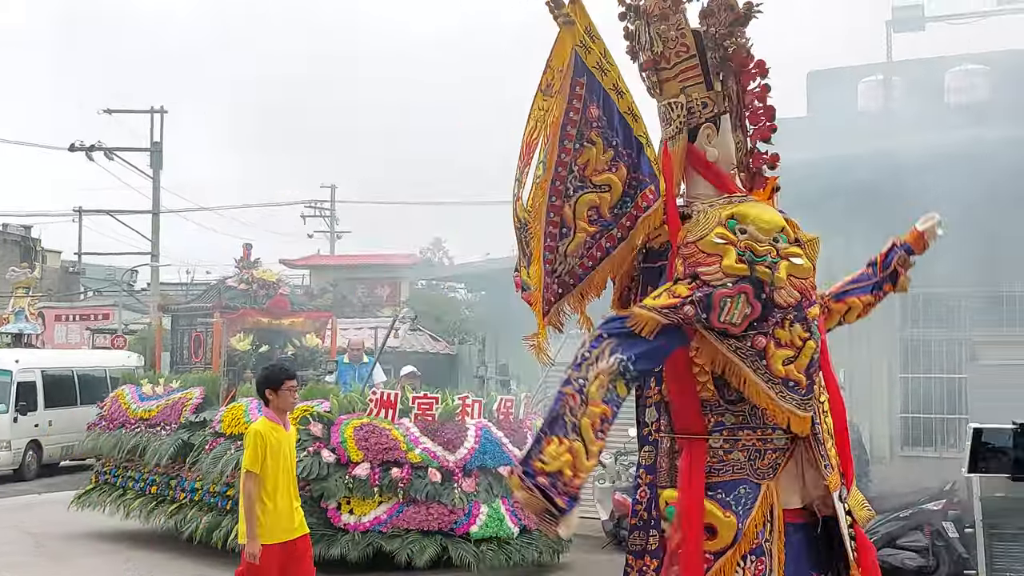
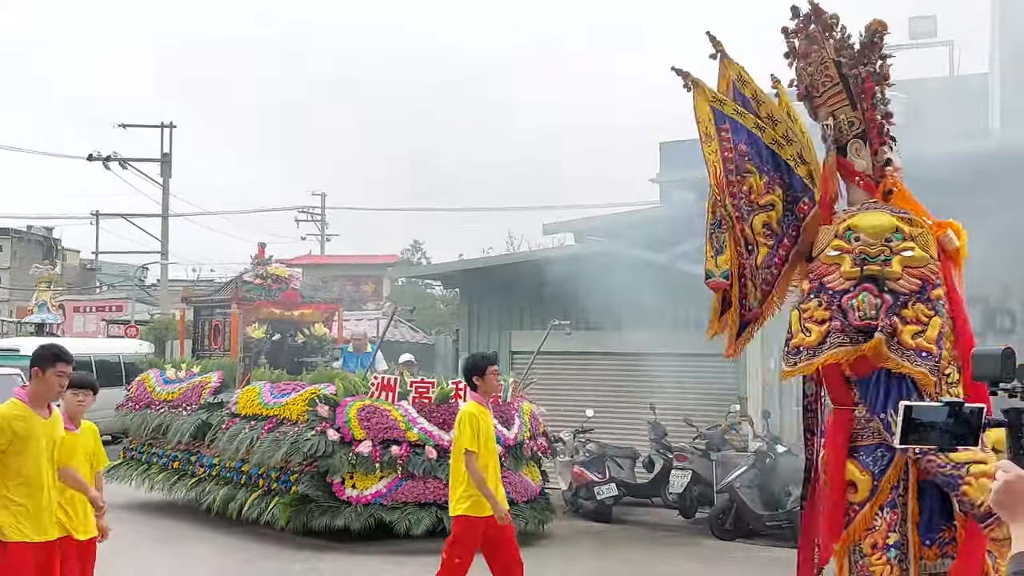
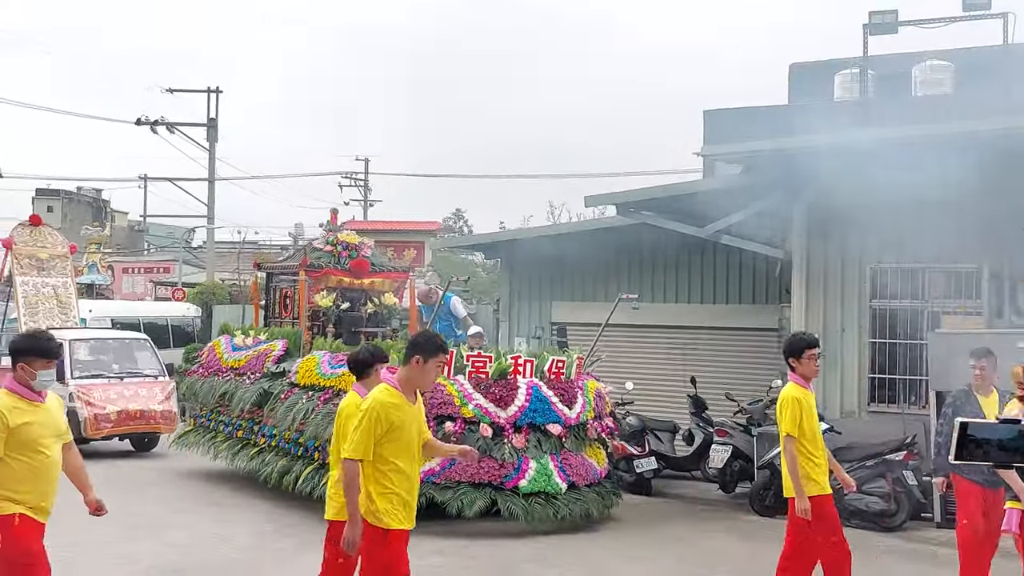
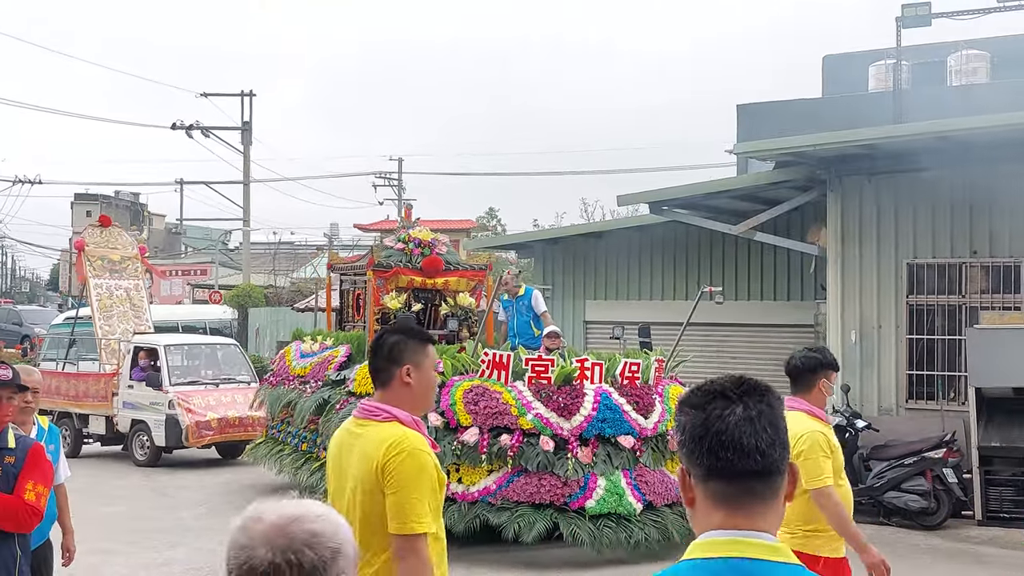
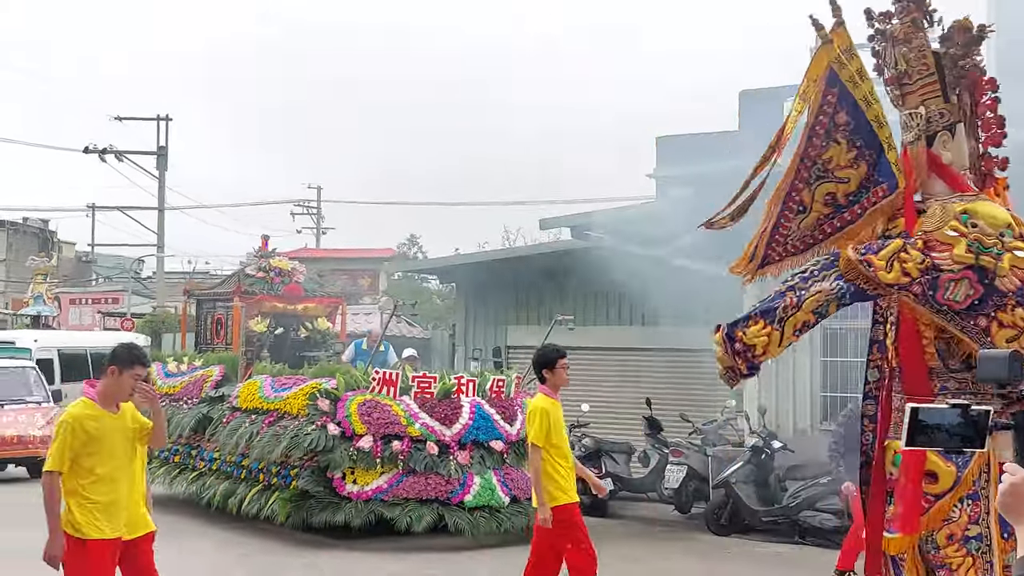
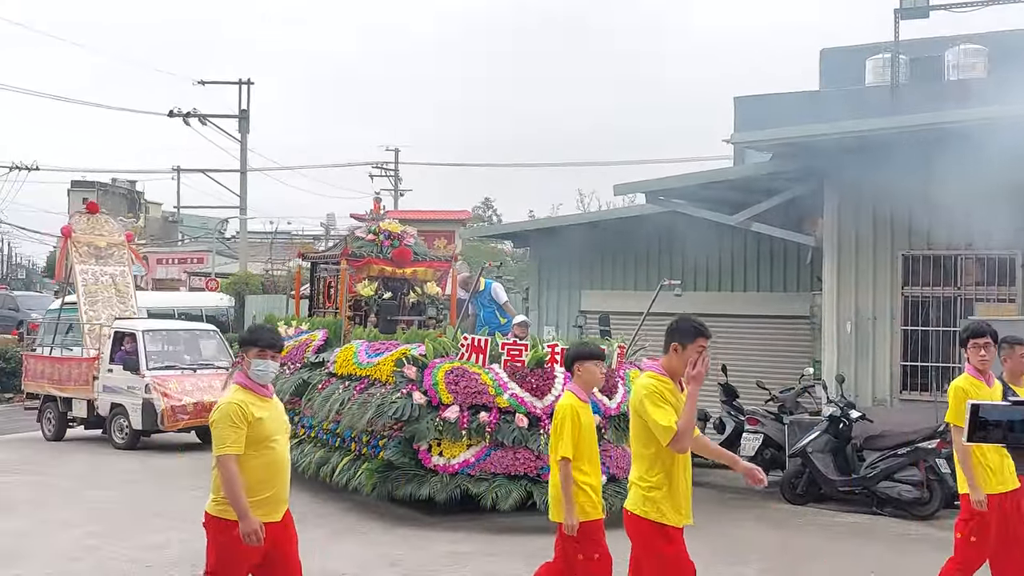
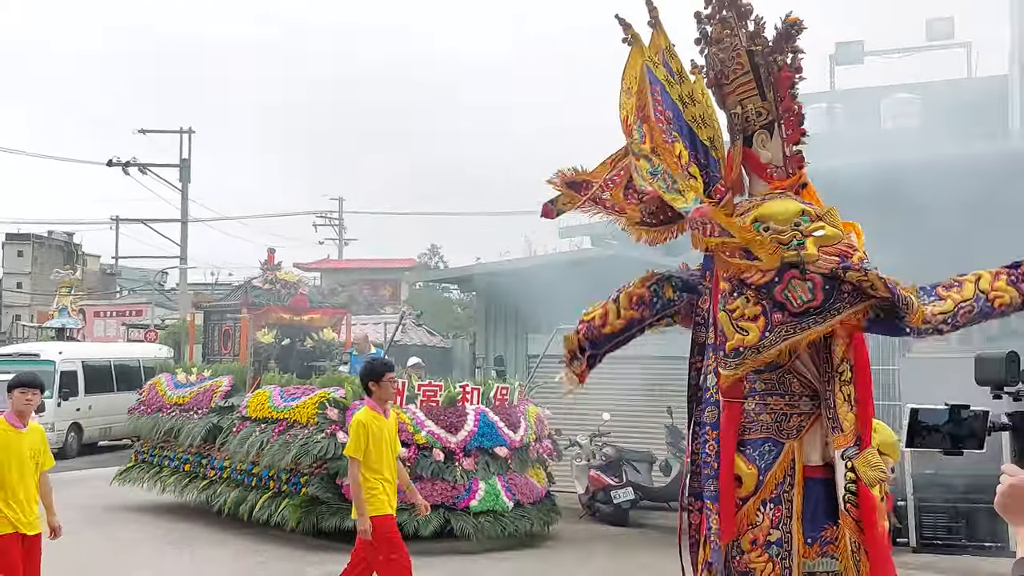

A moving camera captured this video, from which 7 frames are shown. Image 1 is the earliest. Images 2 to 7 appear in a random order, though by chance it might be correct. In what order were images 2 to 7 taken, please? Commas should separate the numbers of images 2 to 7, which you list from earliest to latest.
7, 2, 5, 3, 6, 4
